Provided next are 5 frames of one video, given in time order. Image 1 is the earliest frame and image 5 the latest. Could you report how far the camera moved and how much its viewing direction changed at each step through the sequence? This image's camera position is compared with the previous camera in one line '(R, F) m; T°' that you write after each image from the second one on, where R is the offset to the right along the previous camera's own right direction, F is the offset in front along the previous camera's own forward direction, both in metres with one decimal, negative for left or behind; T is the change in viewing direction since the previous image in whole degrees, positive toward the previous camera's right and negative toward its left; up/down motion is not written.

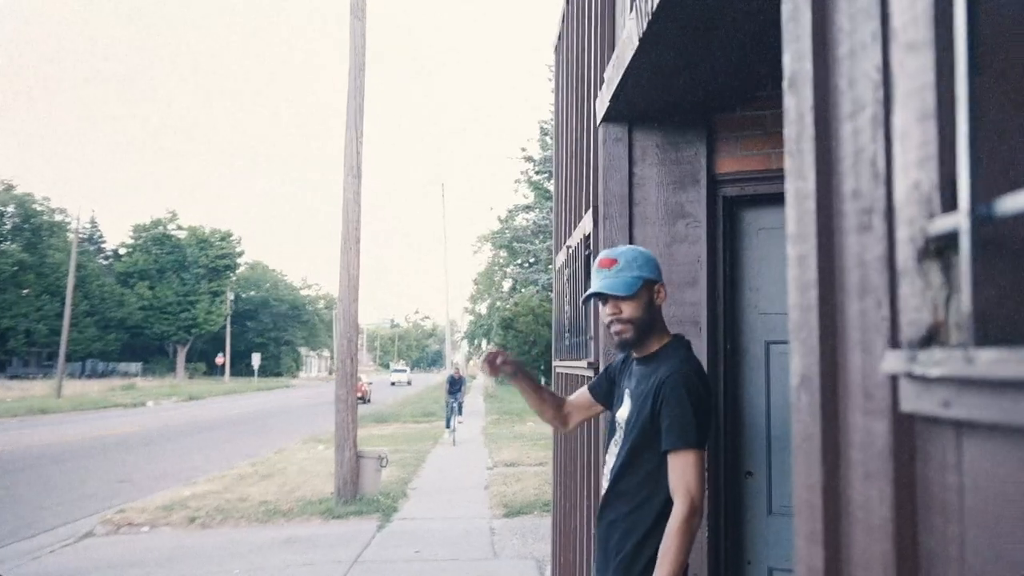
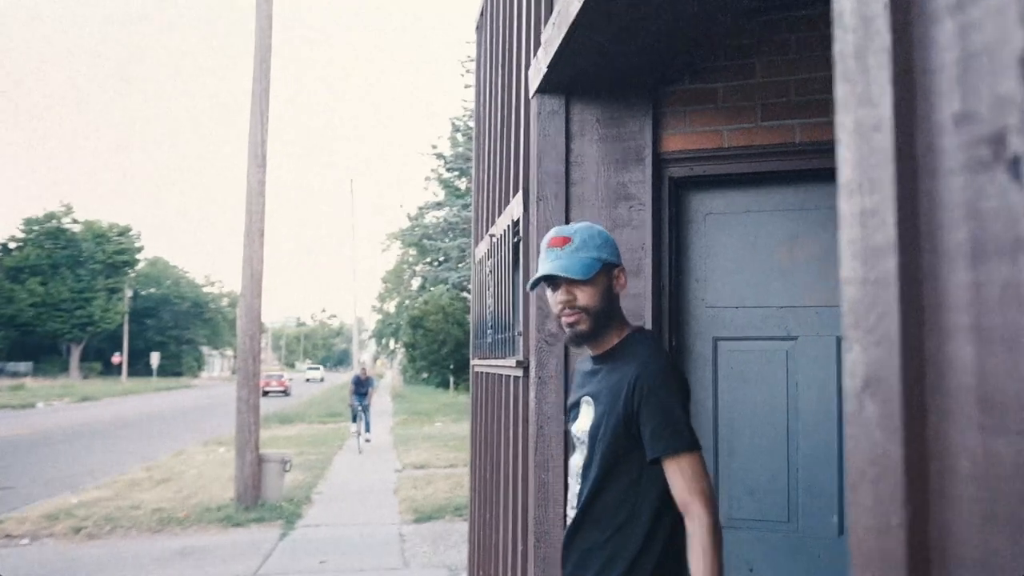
(-0.1, +0.5) m; +5°
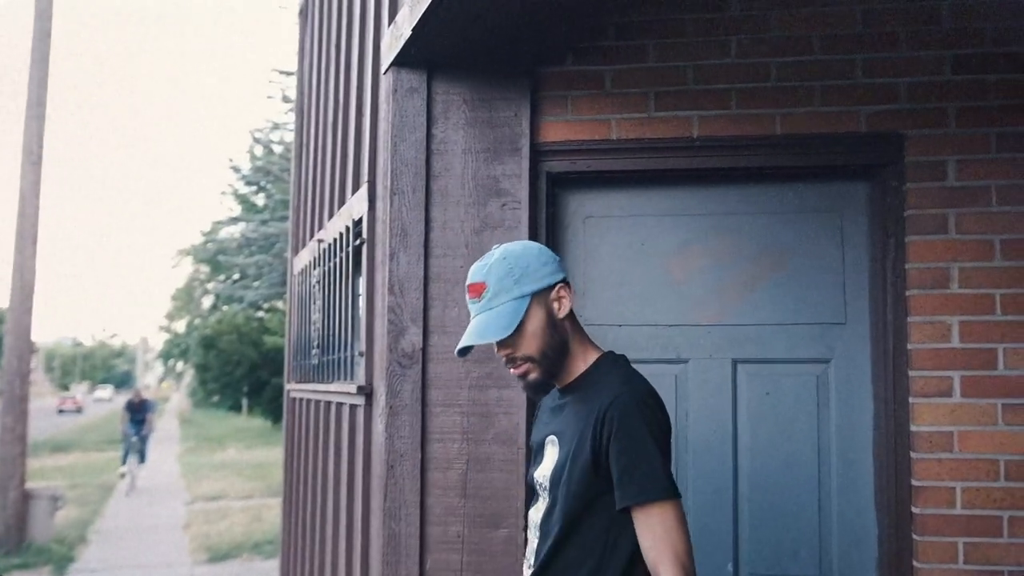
(-0.2, +0.7) m; +11°
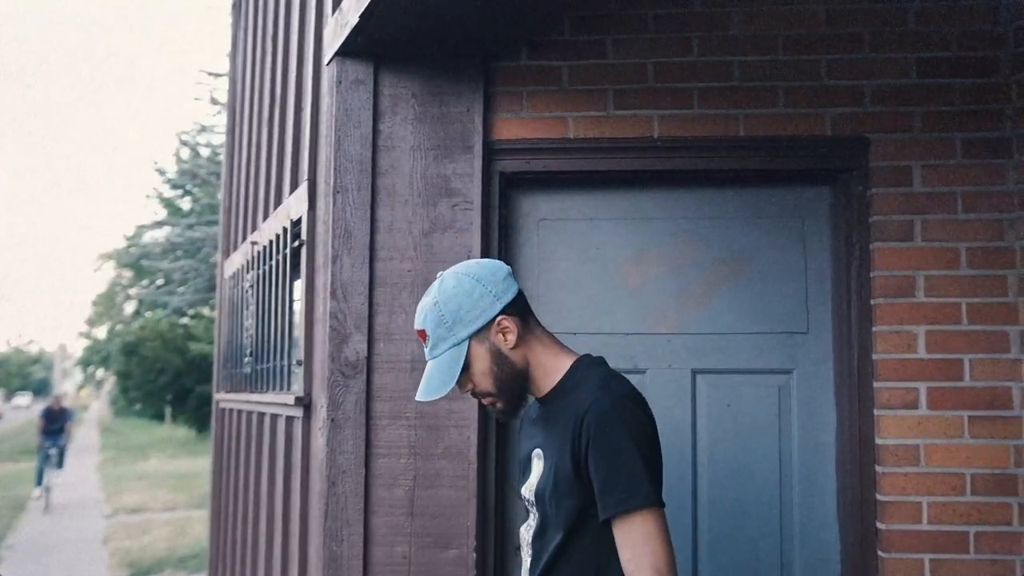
(-0.1, +0.2) m; +4°
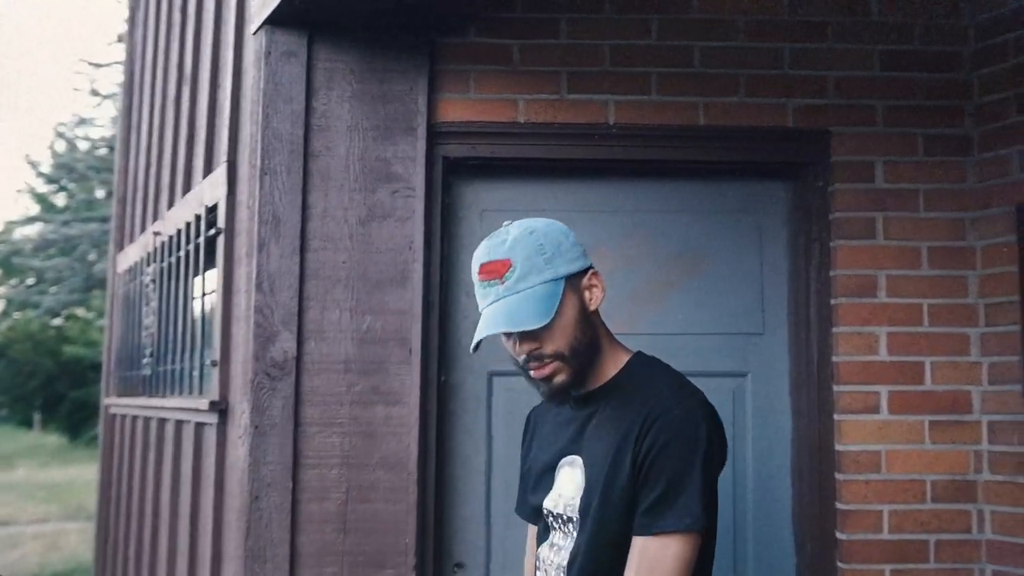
(-0.2, +0.3) m; +6°
